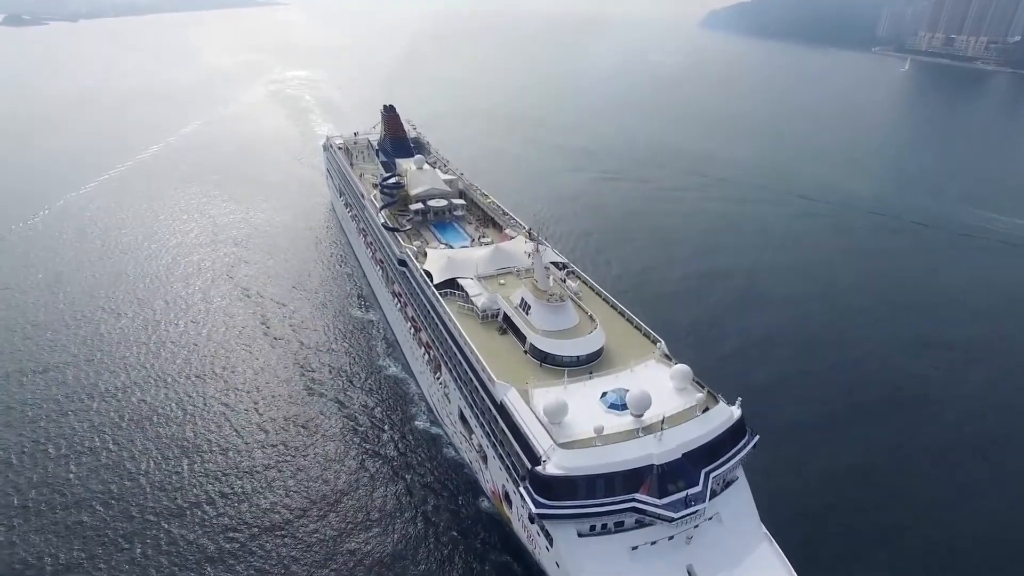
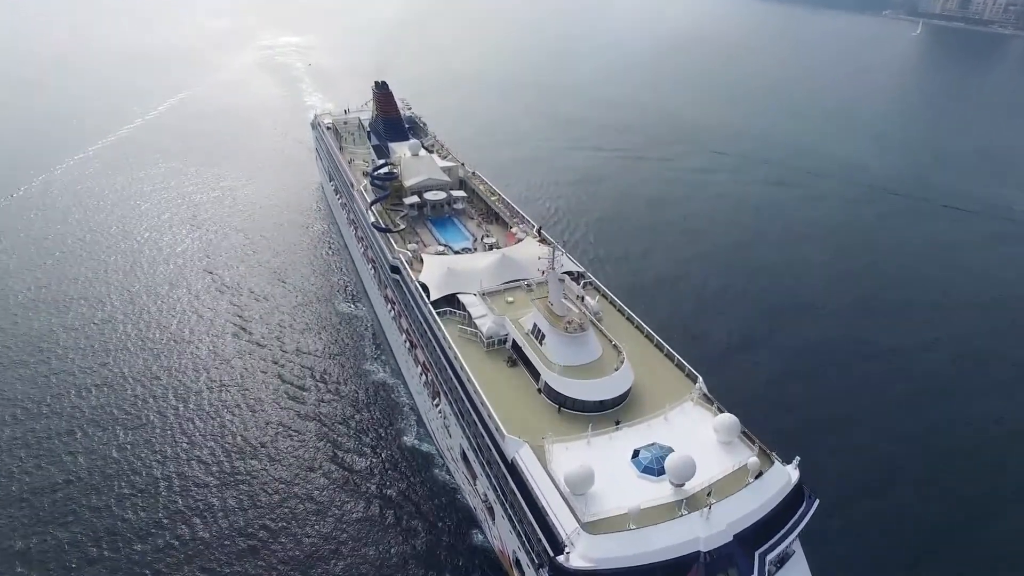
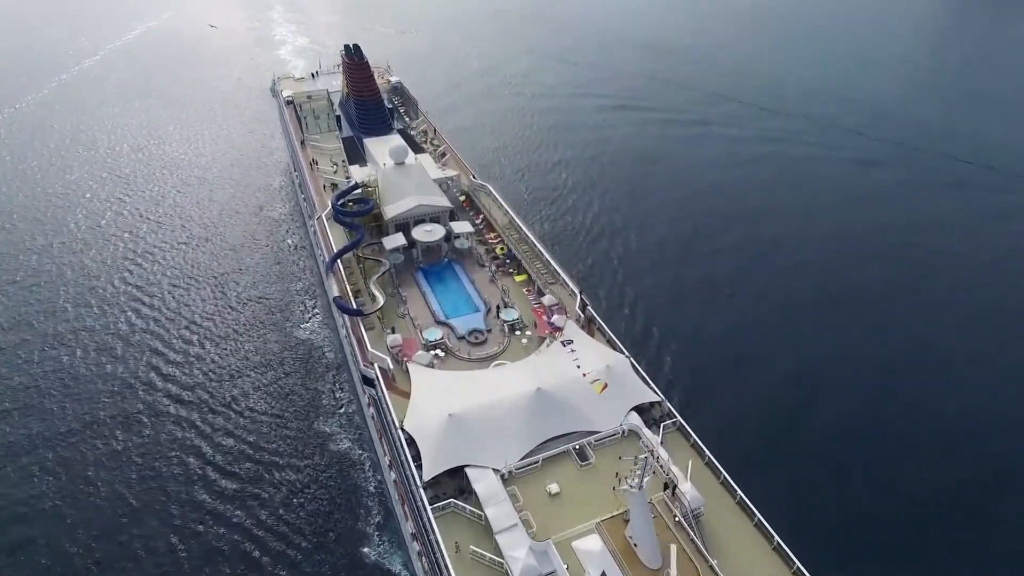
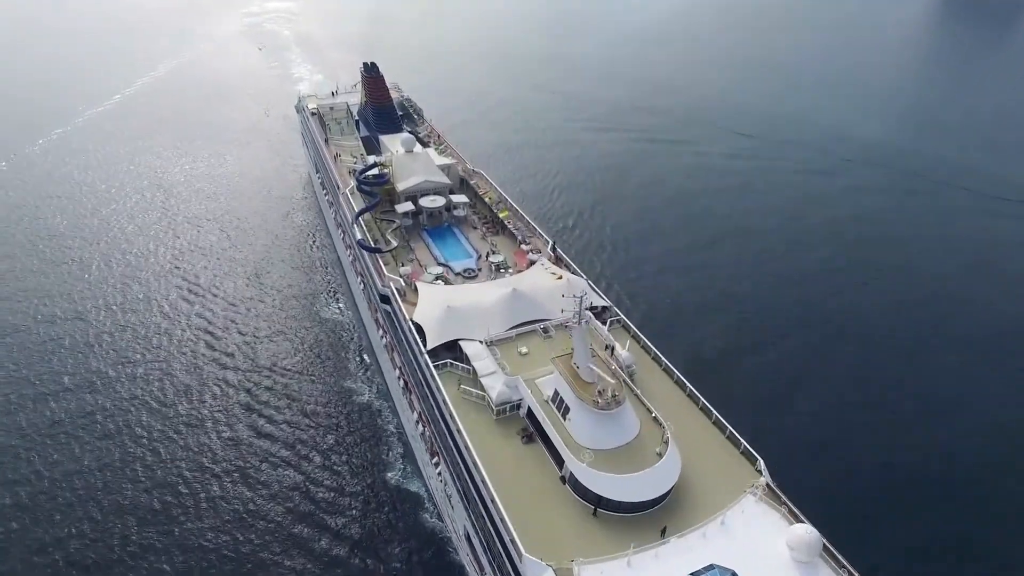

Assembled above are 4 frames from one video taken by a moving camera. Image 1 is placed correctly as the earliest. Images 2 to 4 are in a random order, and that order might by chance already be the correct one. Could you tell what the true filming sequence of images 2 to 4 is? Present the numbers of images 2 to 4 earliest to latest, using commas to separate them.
2, 4, 3
